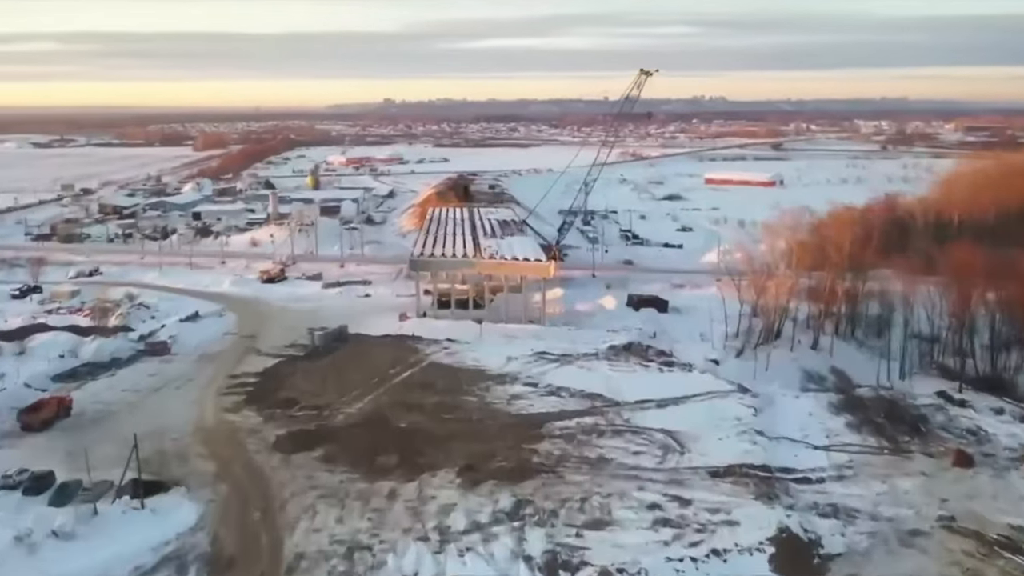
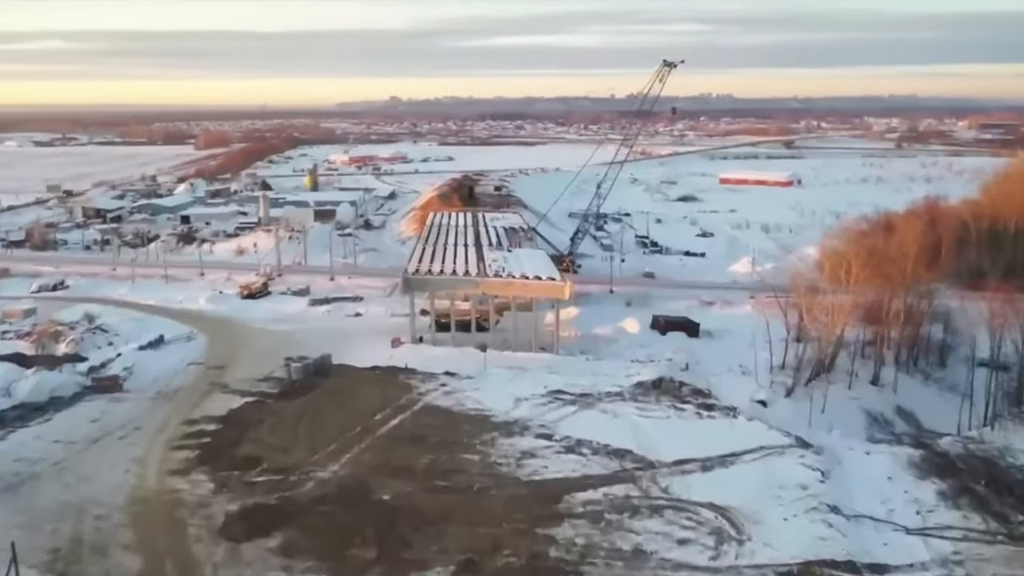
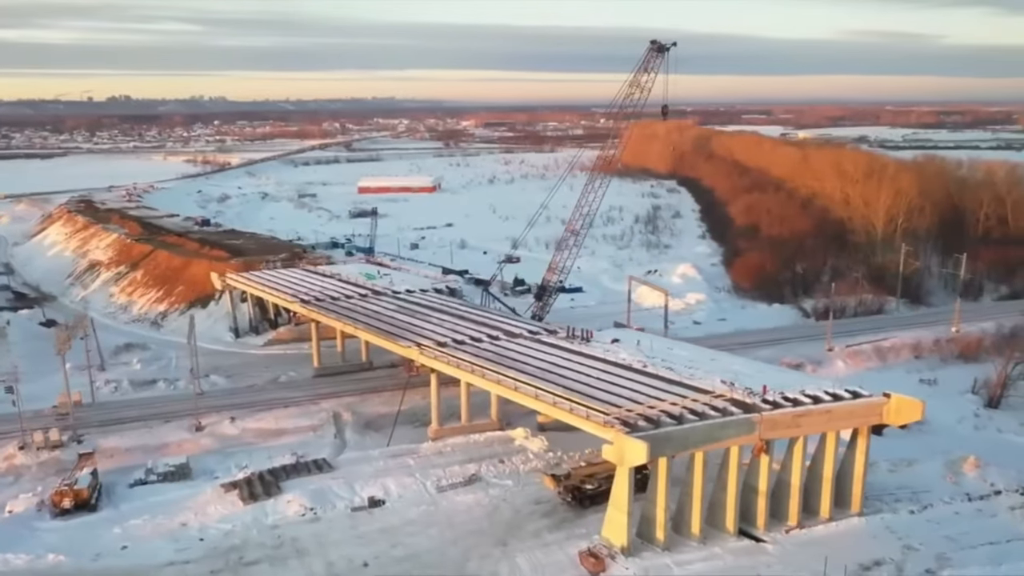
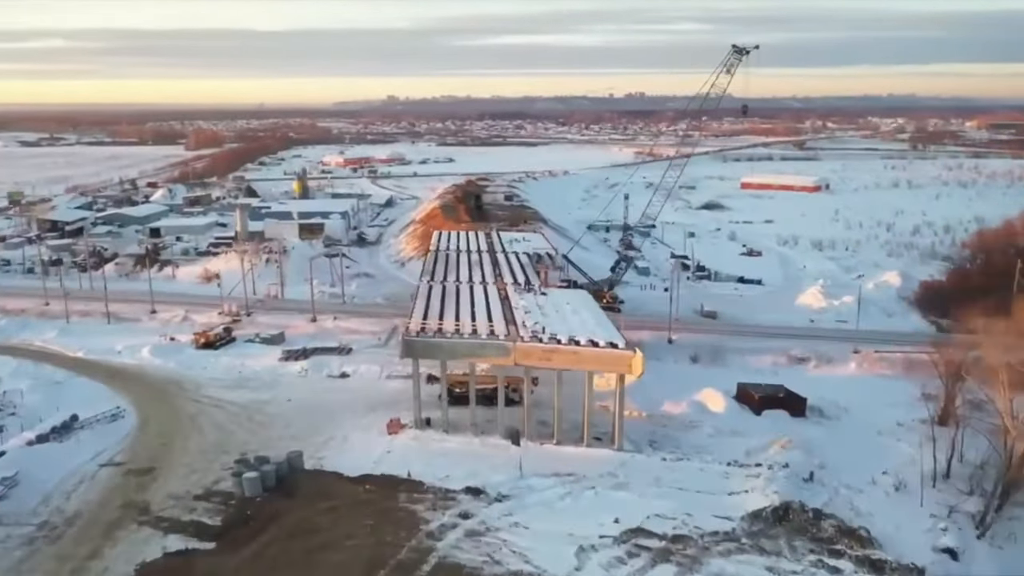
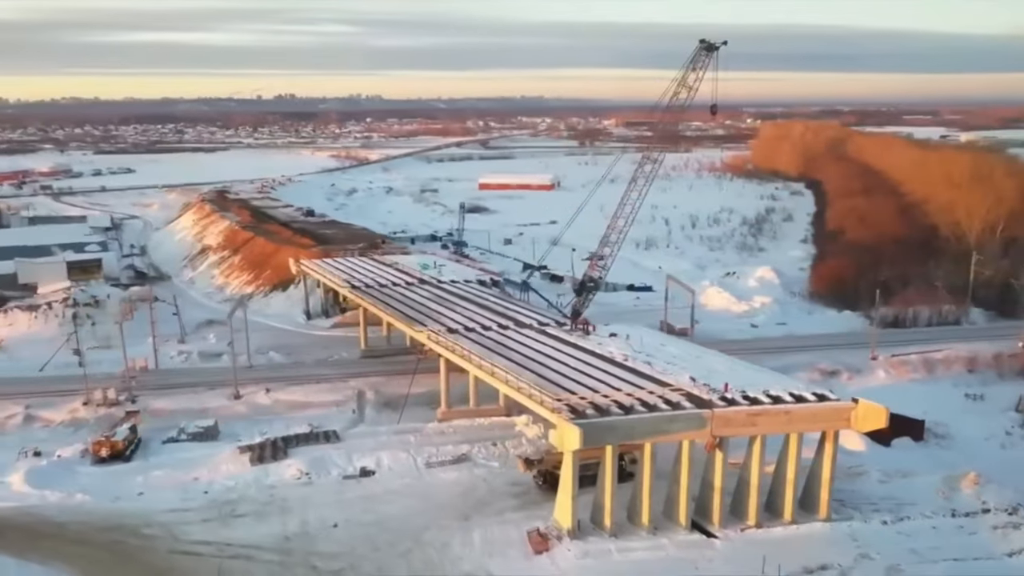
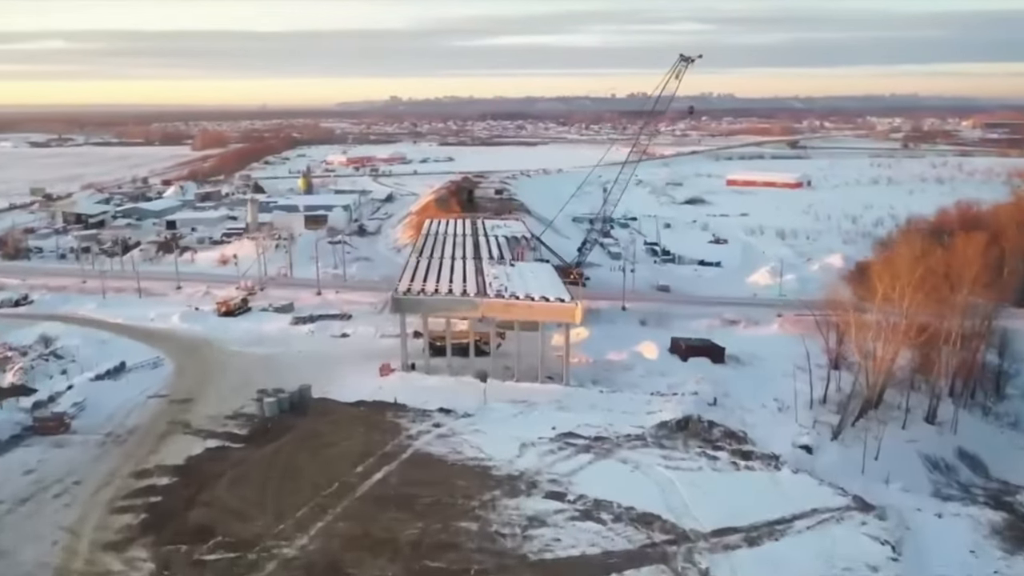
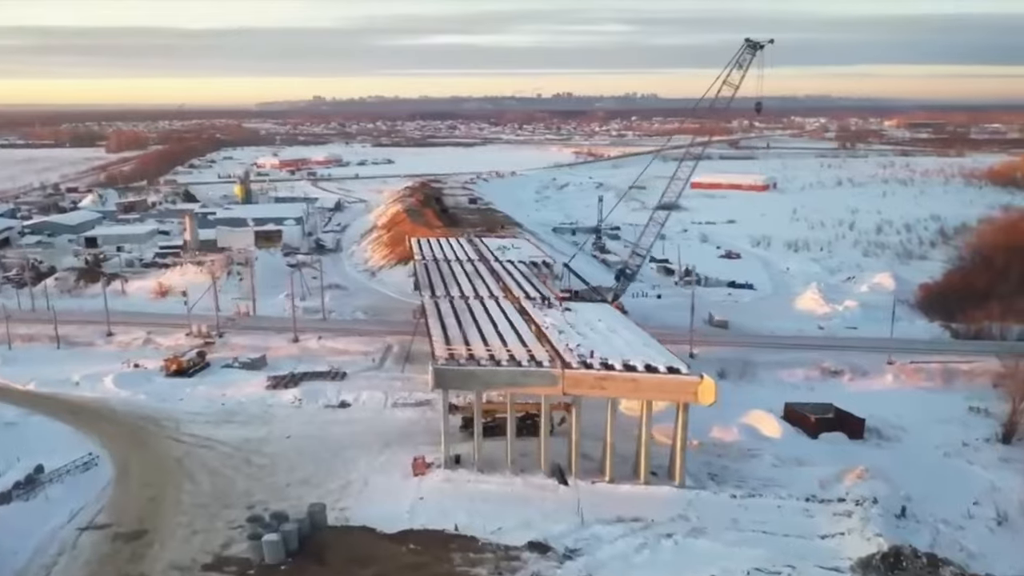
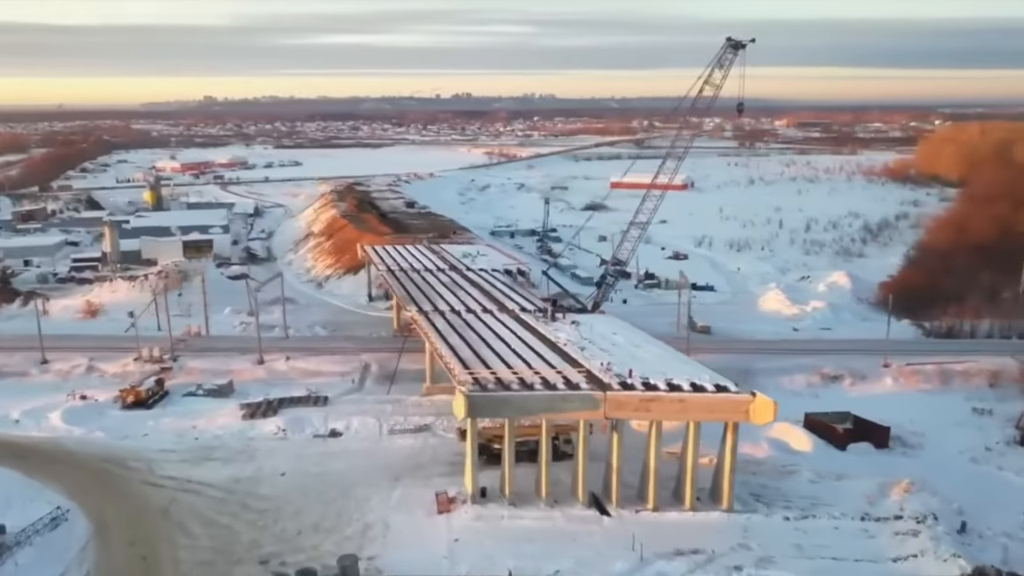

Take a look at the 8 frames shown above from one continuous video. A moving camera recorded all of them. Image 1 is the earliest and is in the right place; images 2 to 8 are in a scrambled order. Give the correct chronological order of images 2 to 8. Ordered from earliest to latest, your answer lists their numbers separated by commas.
2, 6, 4, 7, 8, 5, 3
